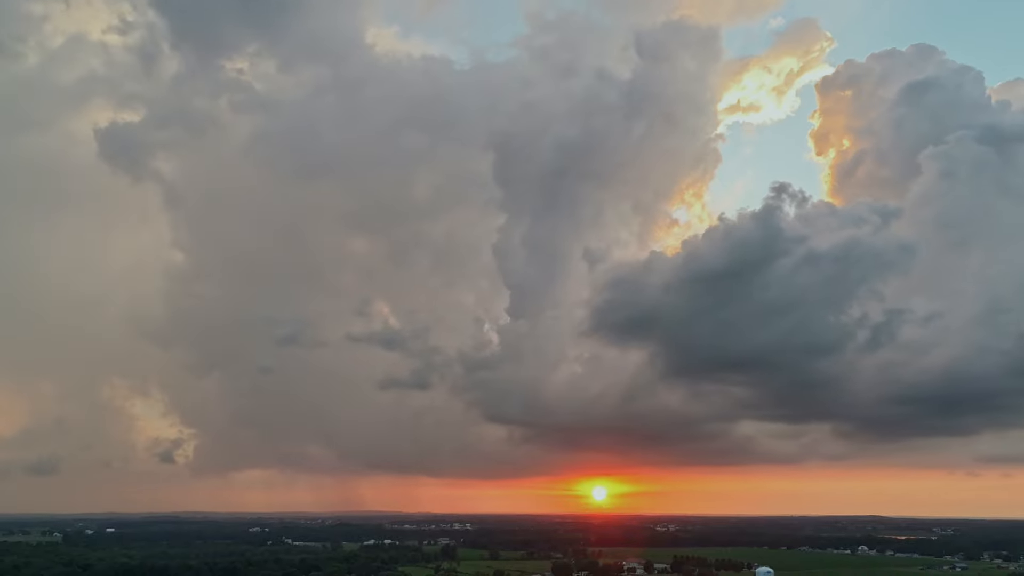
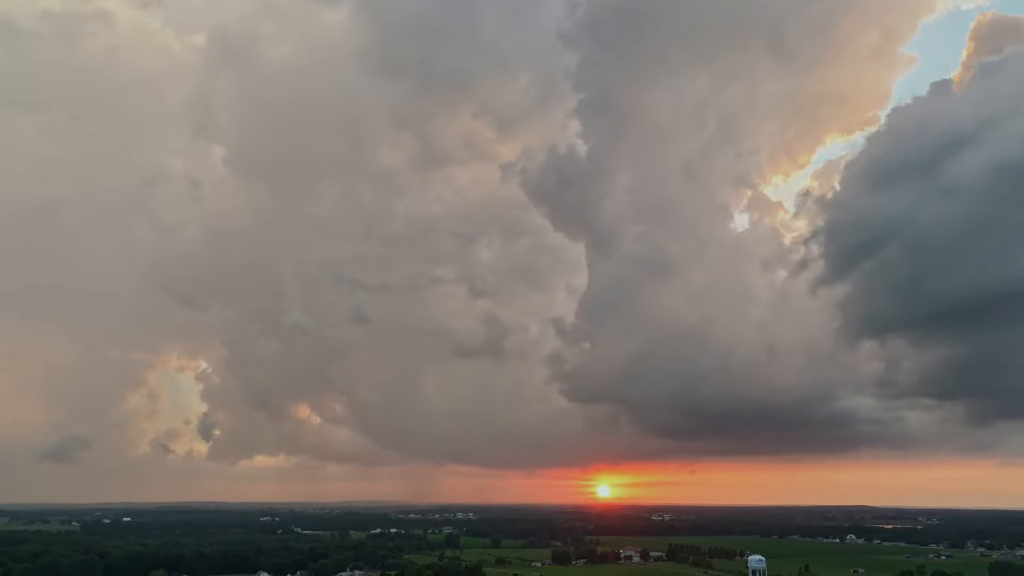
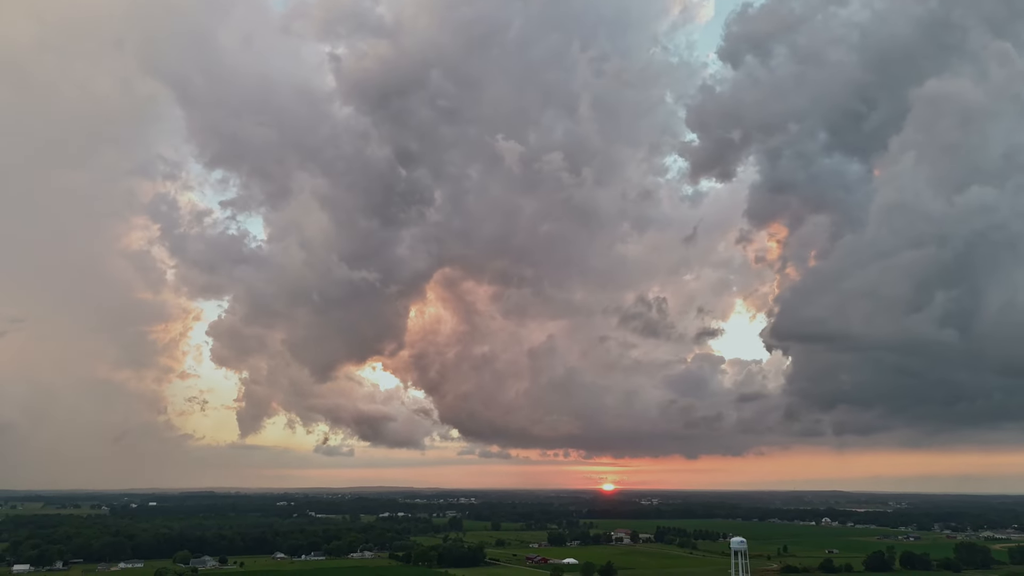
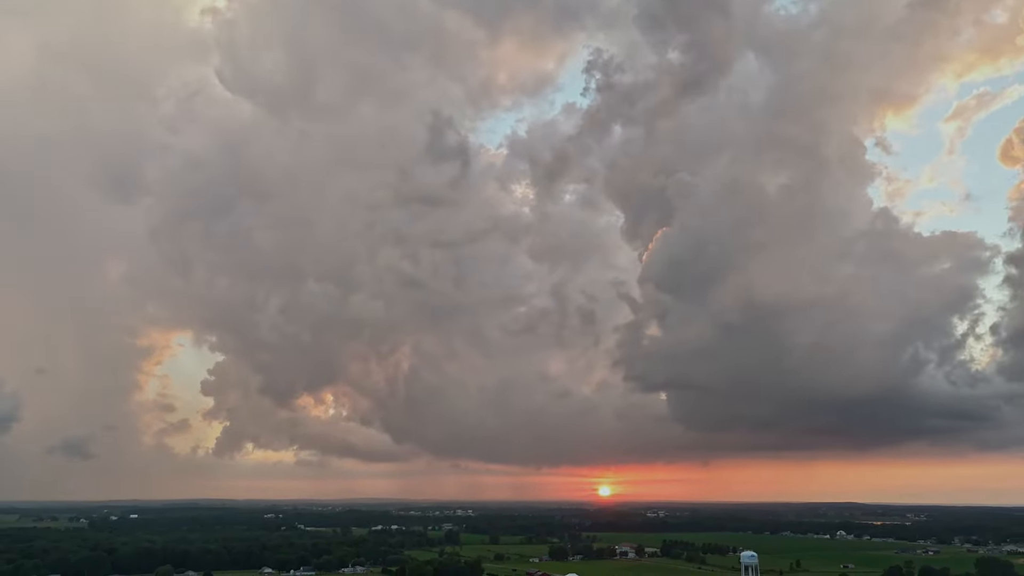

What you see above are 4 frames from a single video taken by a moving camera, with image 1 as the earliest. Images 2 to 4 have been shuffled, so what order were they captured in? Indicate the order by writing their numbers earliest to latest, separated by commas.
2, 4, 3
